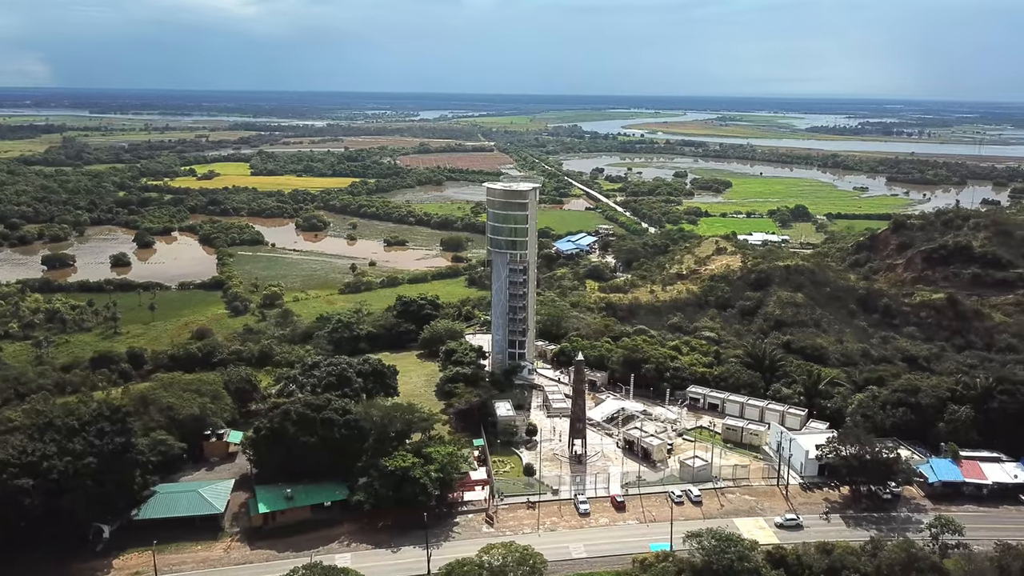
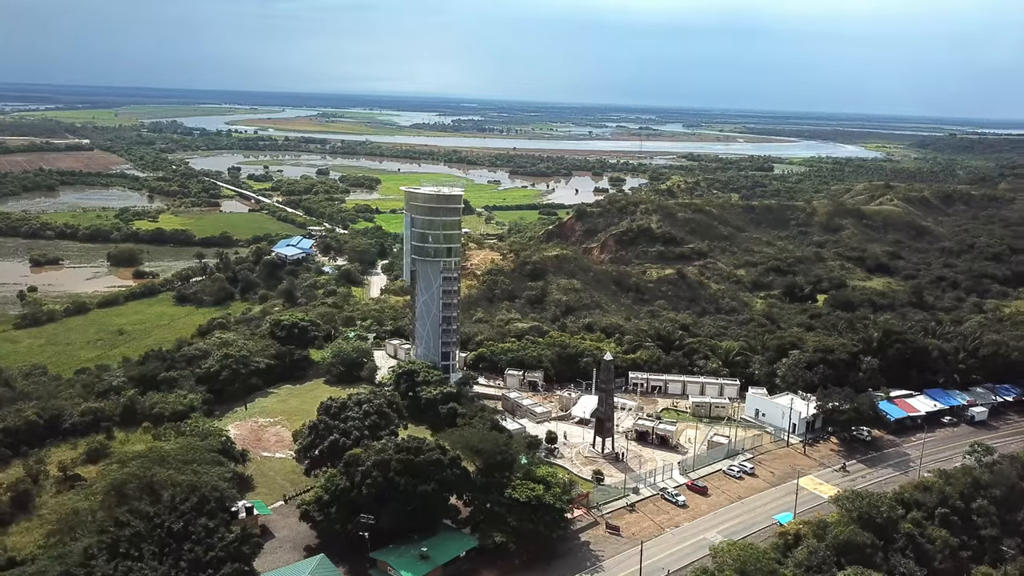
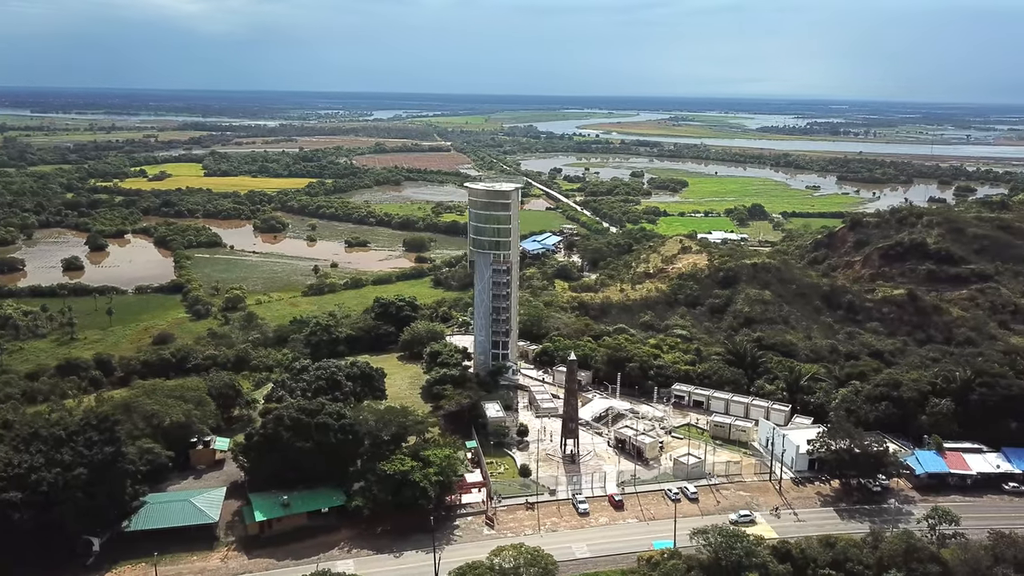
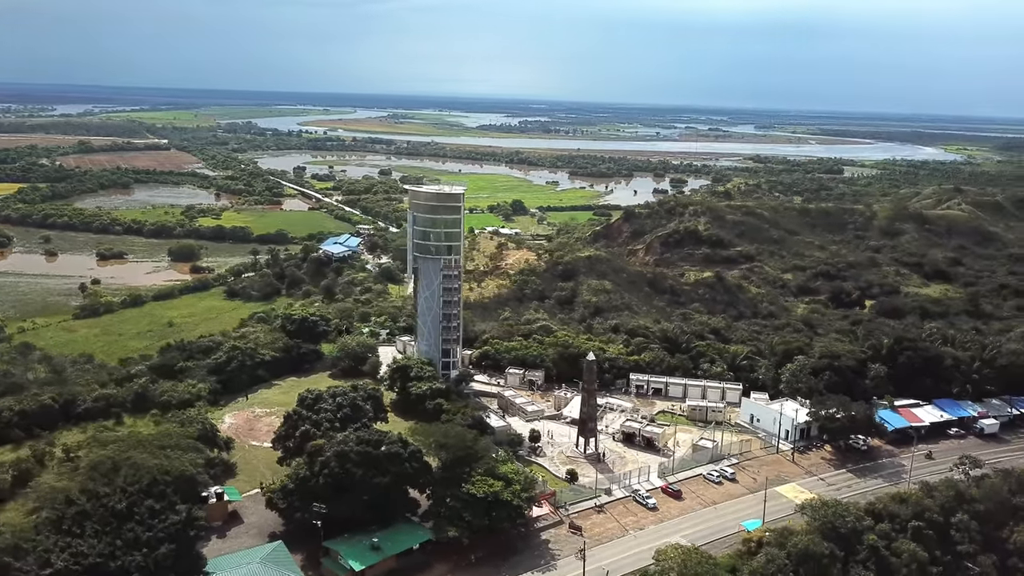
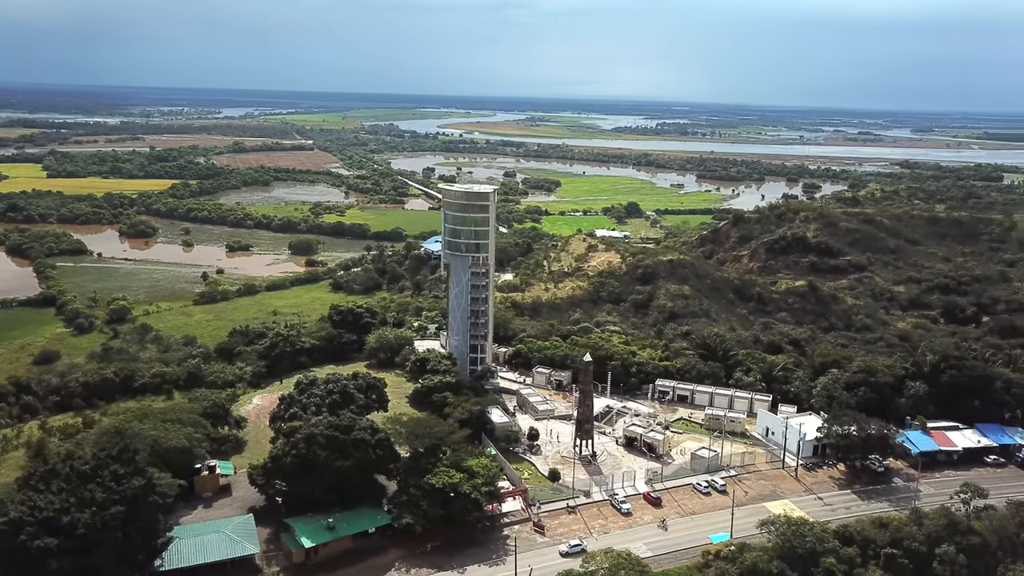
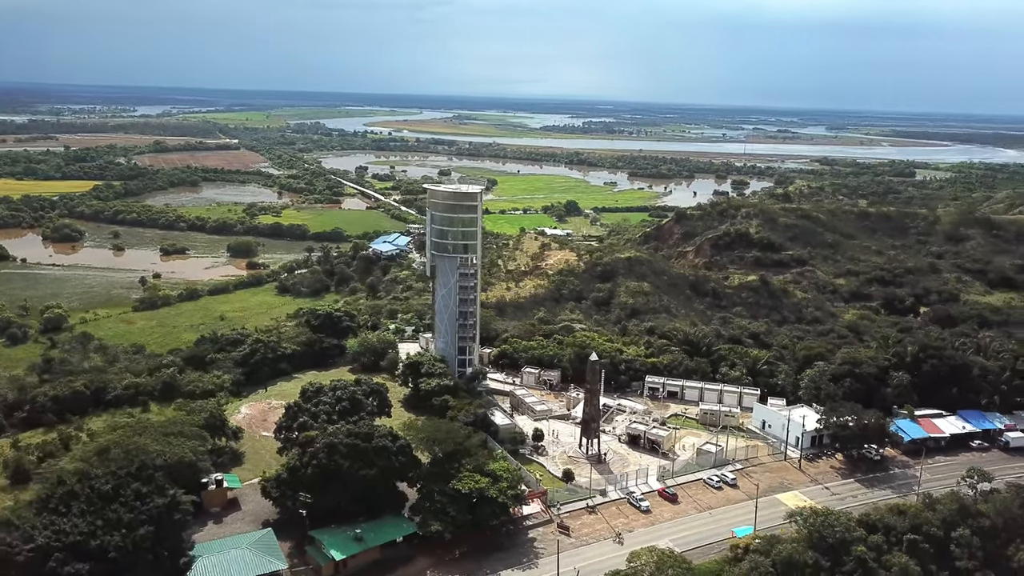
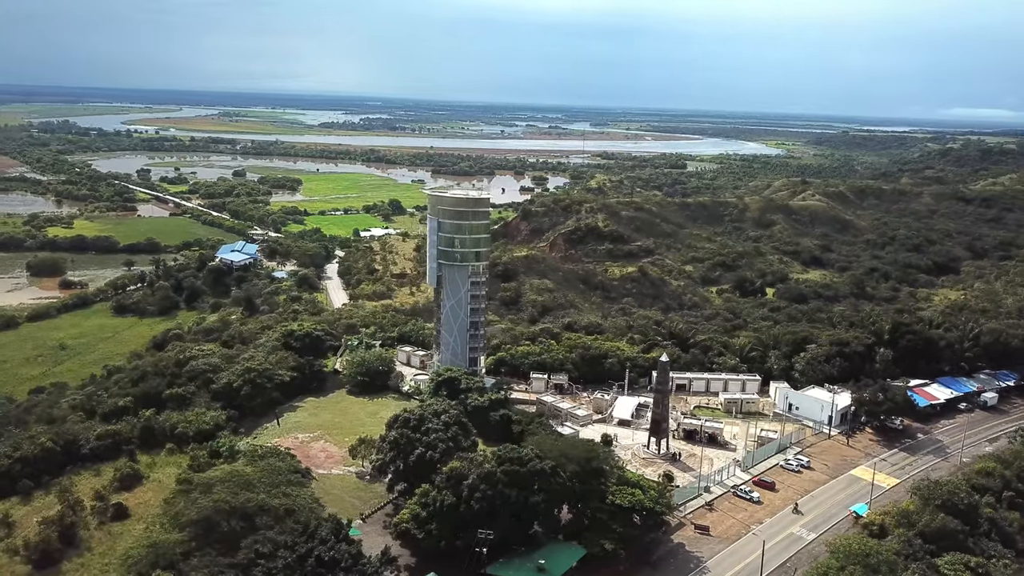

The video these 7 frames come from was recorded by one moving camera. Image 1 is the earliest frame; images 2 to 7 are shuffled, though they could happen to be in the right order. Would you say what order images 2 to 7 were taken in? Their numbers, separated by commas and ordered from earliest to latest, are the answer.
3, 5, 6, 4, 2, 7
